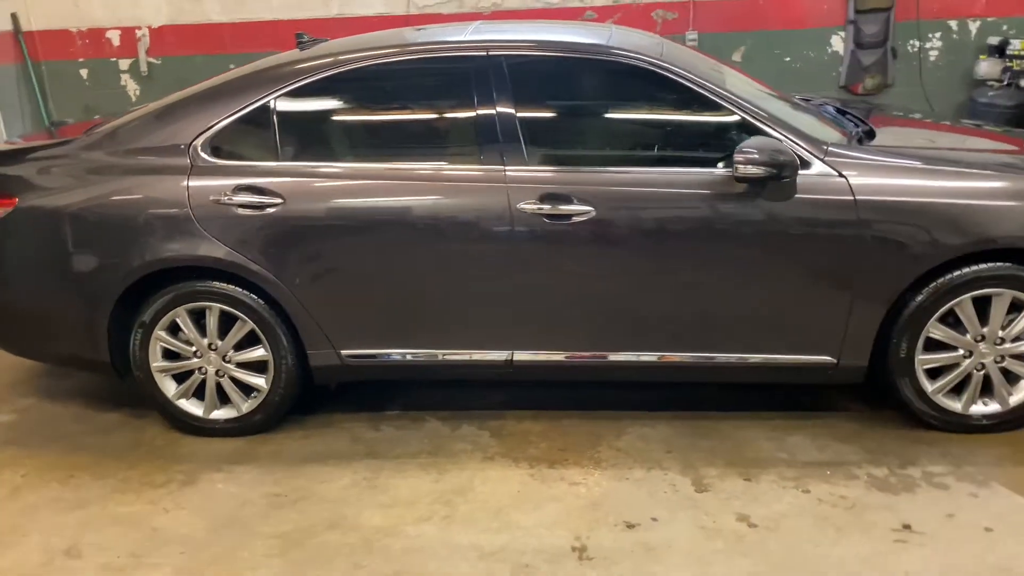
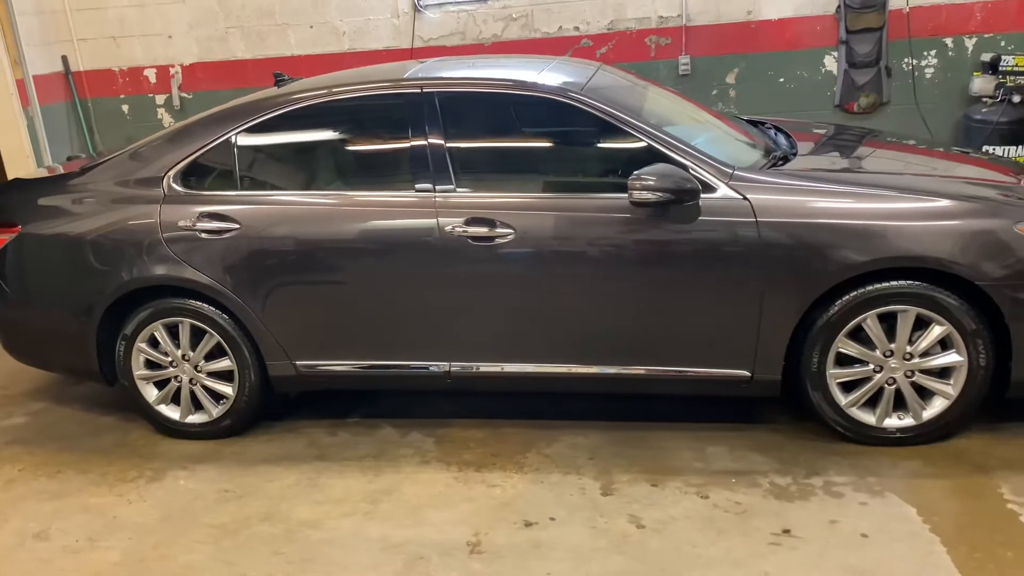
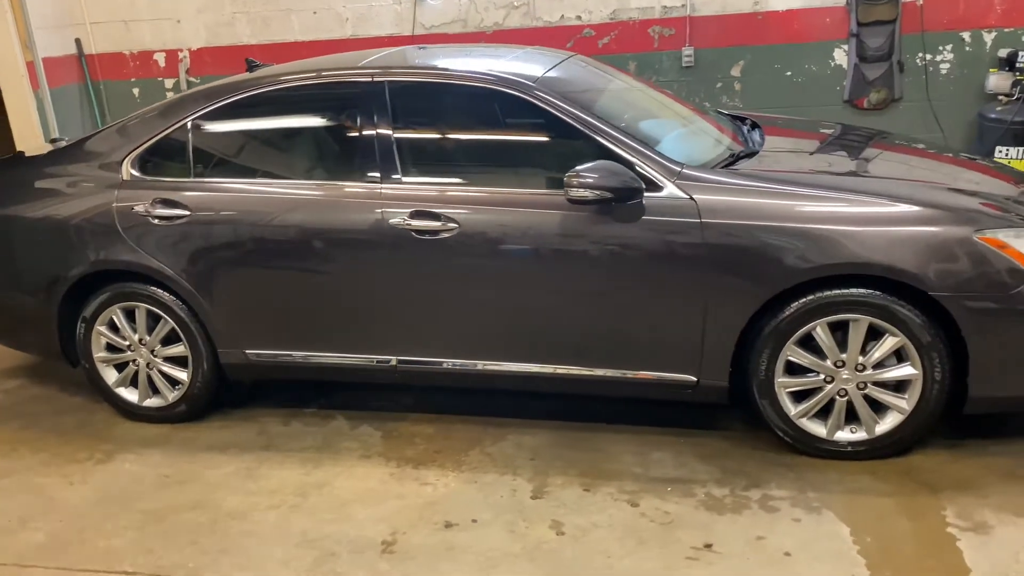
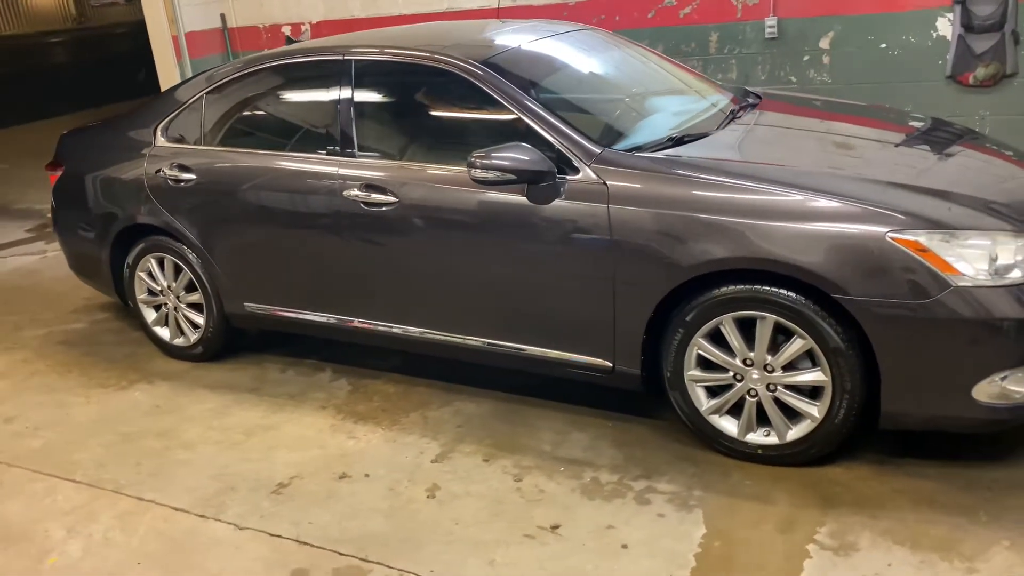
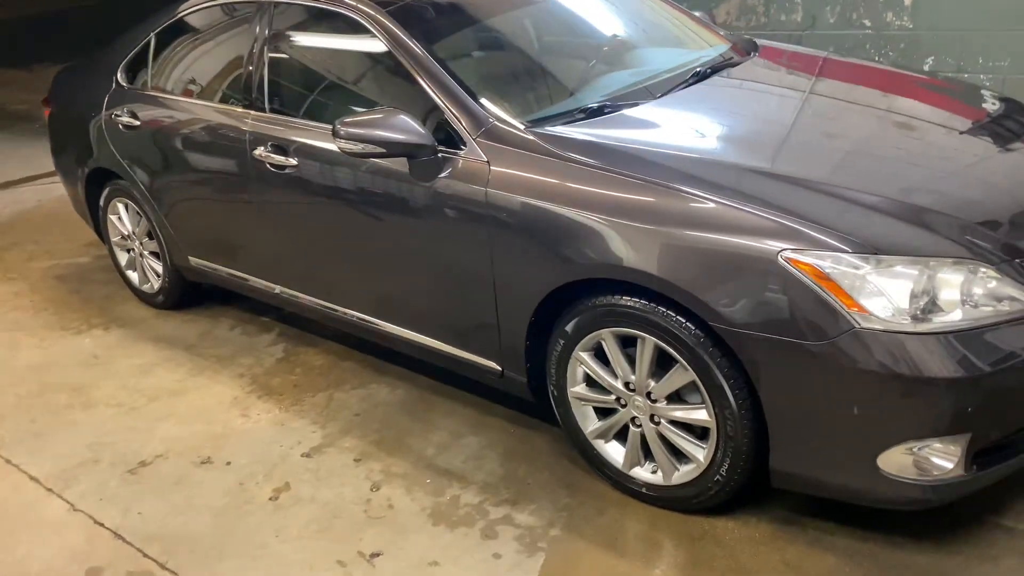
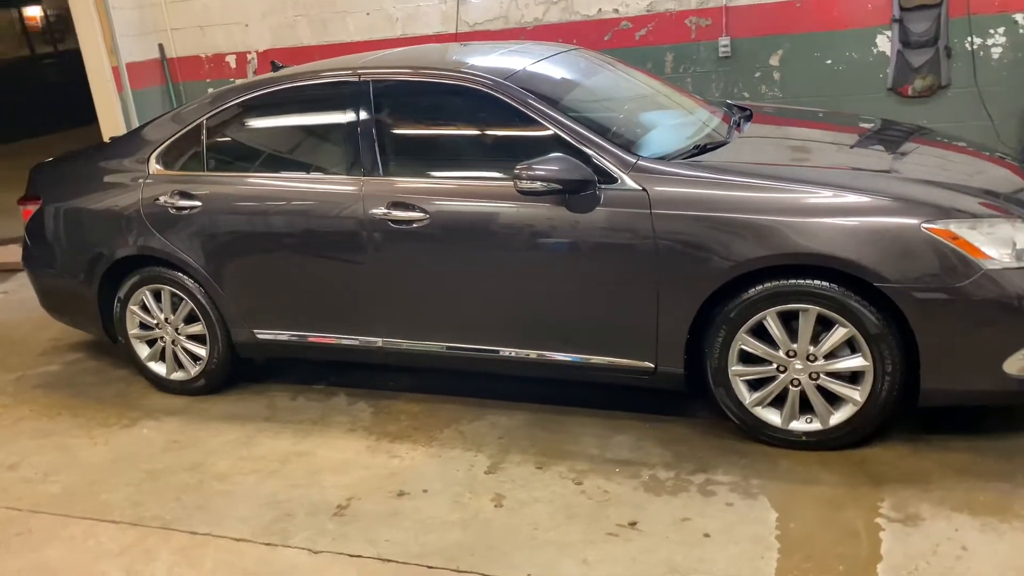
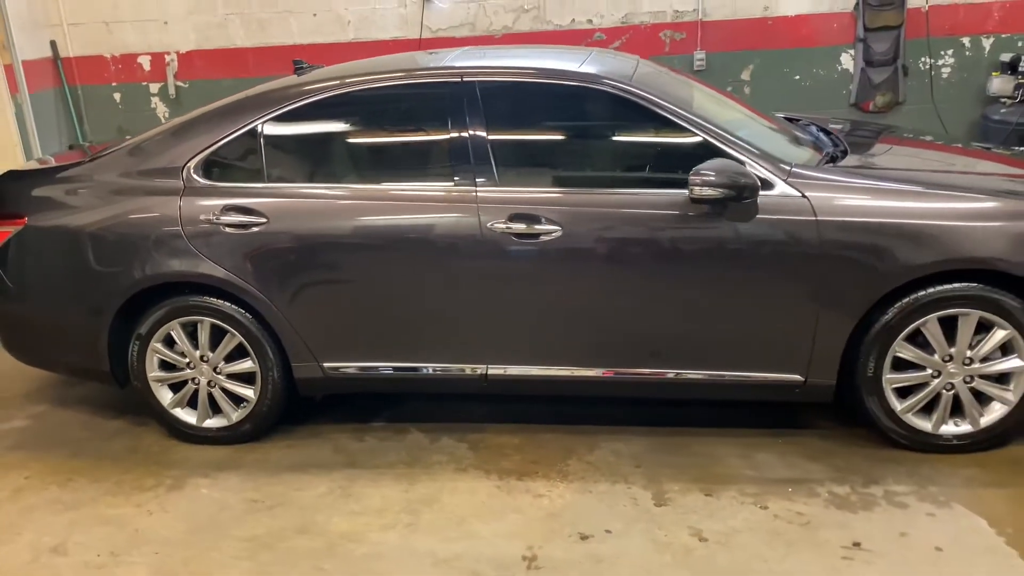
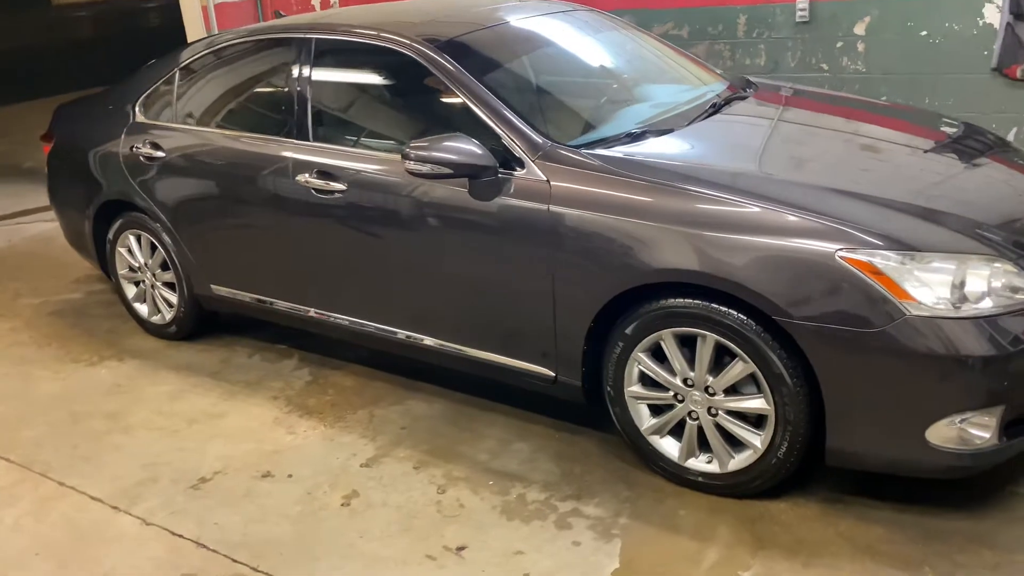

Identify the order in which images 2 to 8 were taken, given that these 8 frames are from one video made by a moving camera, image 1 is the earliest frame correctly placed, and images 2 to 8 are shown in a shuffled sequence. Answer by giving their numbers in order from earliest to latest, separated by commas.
7, 2, 3, 6, 4, 8, 5
